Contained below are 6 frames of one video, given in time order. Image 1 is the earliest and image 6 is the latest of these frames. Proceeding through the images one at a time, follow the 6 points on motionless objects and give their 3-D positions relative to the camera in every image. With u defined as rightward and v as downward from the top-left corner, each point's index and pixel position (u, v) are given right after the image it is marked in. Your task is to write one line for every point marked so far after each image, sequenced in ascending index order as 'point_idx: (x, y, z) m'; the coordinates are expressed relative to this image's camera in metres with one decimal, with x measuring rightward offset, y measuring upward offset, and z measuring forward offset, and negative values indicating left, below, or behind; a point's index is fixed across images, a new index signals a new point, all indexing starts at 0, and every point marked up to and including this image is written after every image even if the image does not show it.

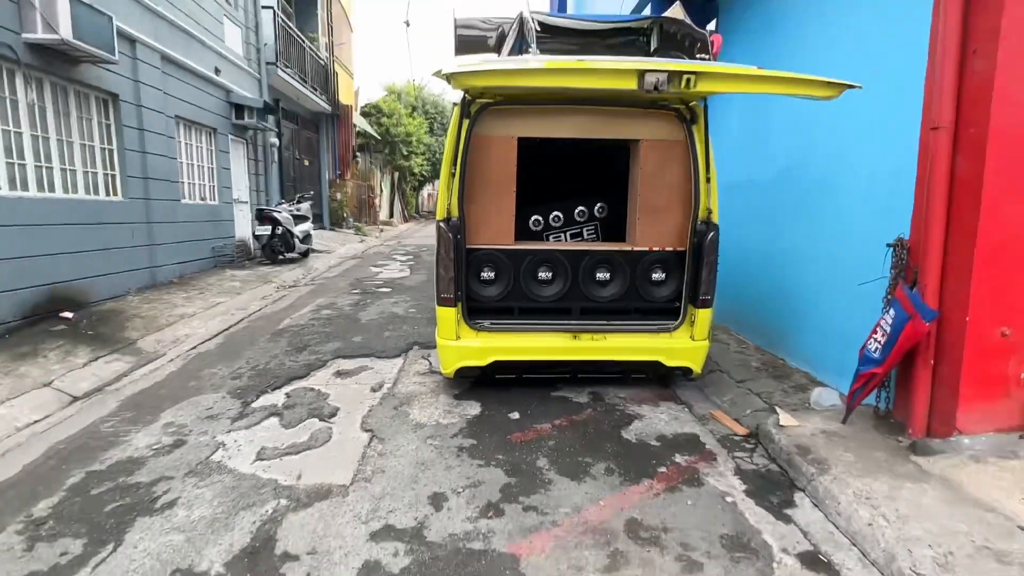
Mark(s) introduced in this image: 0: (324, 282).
0: (-2.6, +0.2, +7.2) m
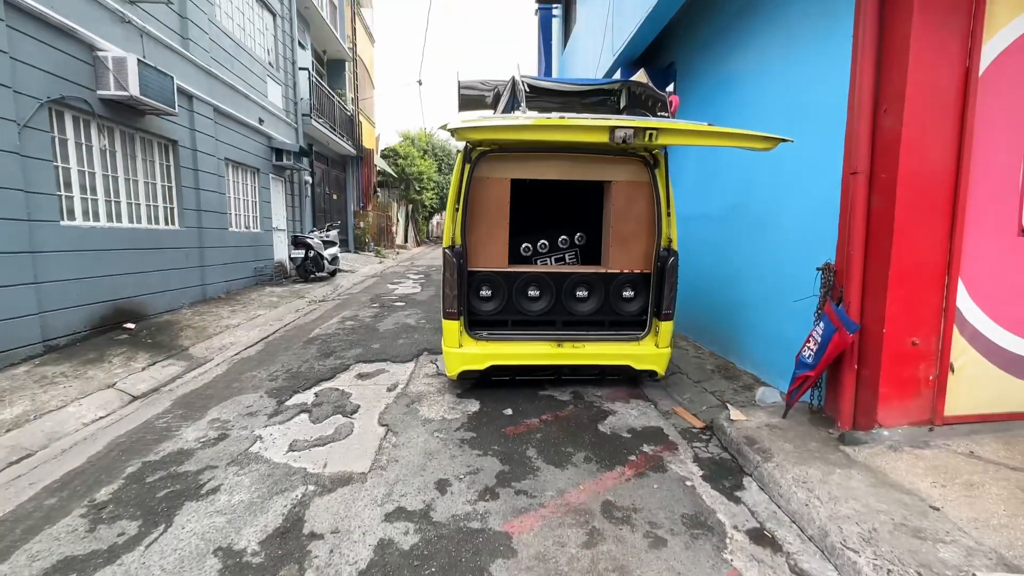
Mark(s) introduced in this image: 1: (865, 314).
0: (-2.5, -0.1, +7.7) m
1: (+2.2, -0.2, +3.1) m
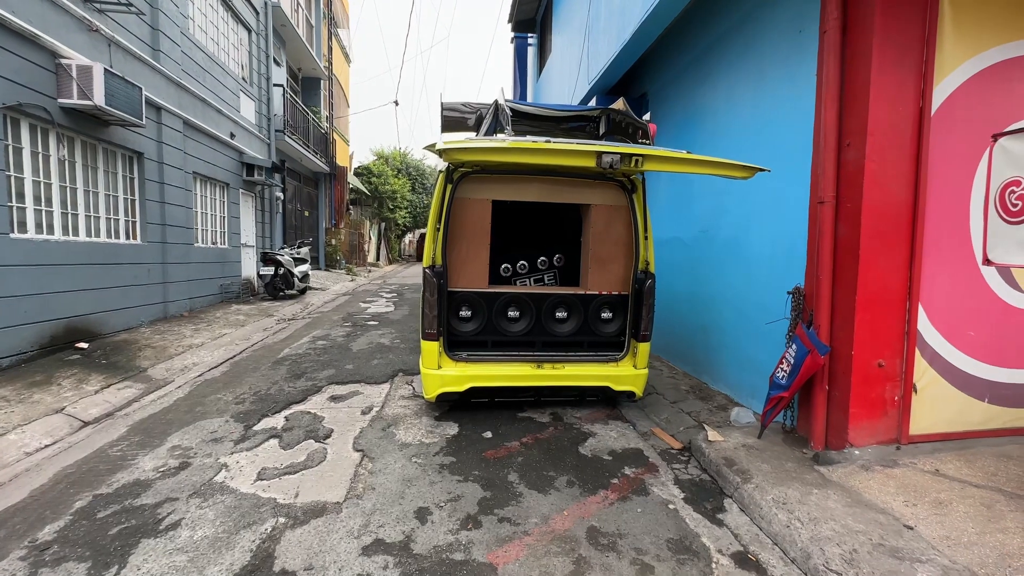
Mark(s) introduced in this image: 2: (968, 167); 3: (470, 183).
0: (-2.9, -0.4, +7.5) m
1: (+2.1, -0.3, +3.3) m
2: (+2.9, +0.8, +3.2) m
3: (-0.3, +0.8, +3.8) m
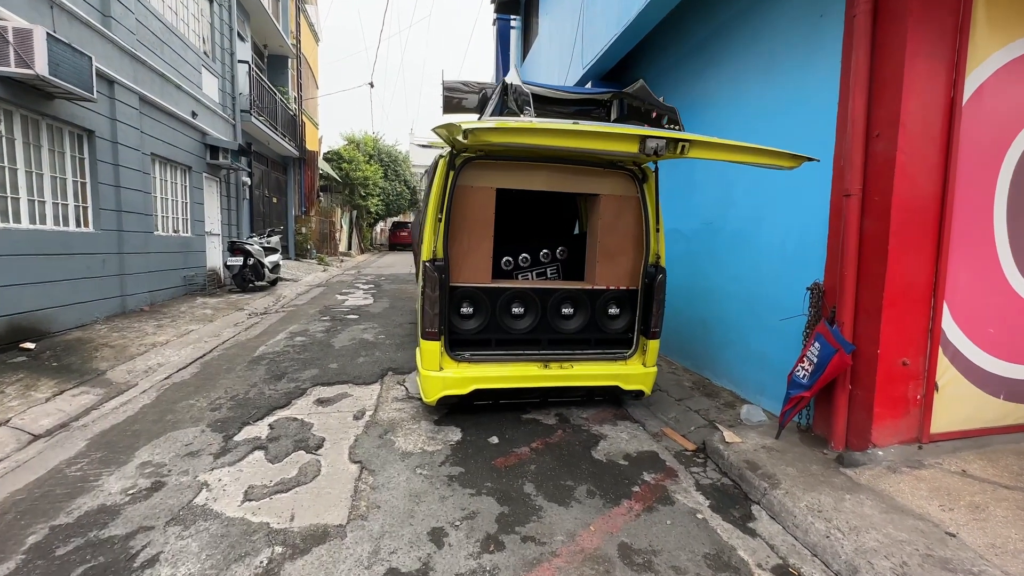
0: (-3.1, -0.3, +7.1) m
1: (+2.2, -0.3, +3.1) m
2: (+3.0, +0.8, +3.1) m
3: (-0.3, +0.9, +3.5) m
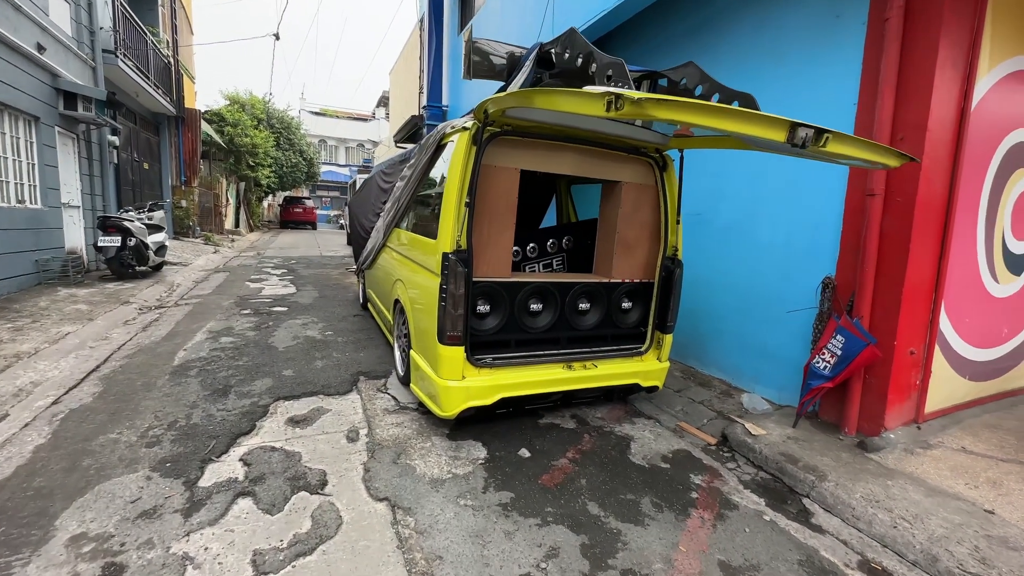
0: (-3.7, -0.2, +5.8) m
1: (+2.4, -0.3, +3.3) m
2: (+3.2, +0.9, +3.4) m
3: (-0.1, +0.9, +3.0) m
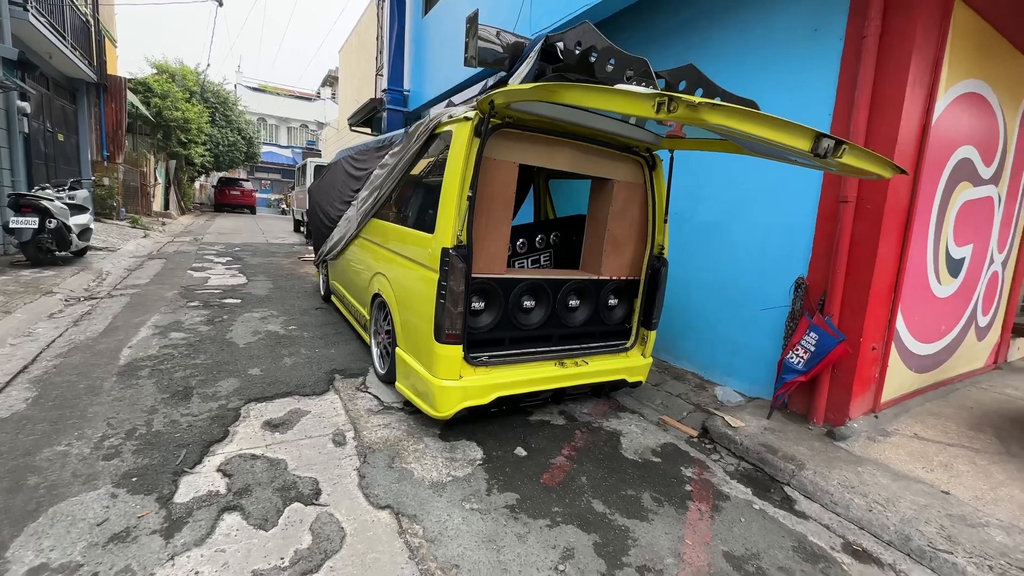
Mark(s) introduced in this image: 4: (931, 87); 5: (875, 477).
0: (-4.0, 0.0, +5.3) m
1: (+2.4, -0.2, +3.5) m
2: (+3.1, +0.9, +3.7) m
3: (-0.1, +0.9, +2.9) m
4: (+2.9, +1.4, +3.4) m
5: (+2.2, -1.2, +3.0) m
